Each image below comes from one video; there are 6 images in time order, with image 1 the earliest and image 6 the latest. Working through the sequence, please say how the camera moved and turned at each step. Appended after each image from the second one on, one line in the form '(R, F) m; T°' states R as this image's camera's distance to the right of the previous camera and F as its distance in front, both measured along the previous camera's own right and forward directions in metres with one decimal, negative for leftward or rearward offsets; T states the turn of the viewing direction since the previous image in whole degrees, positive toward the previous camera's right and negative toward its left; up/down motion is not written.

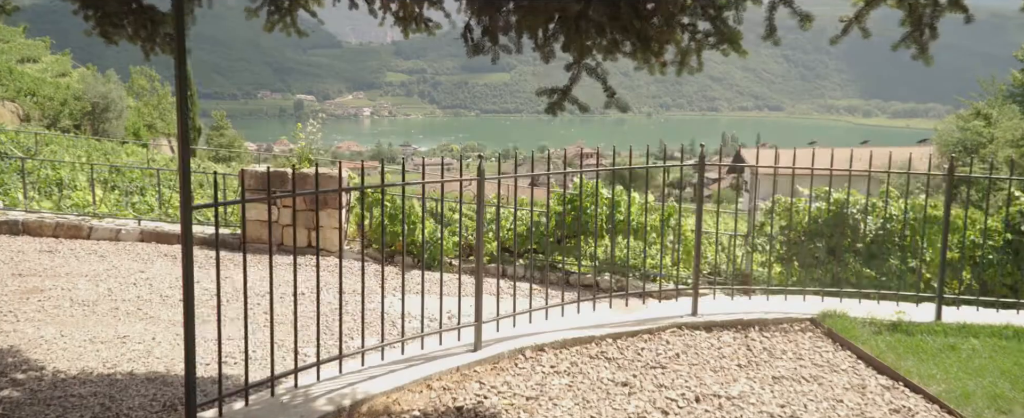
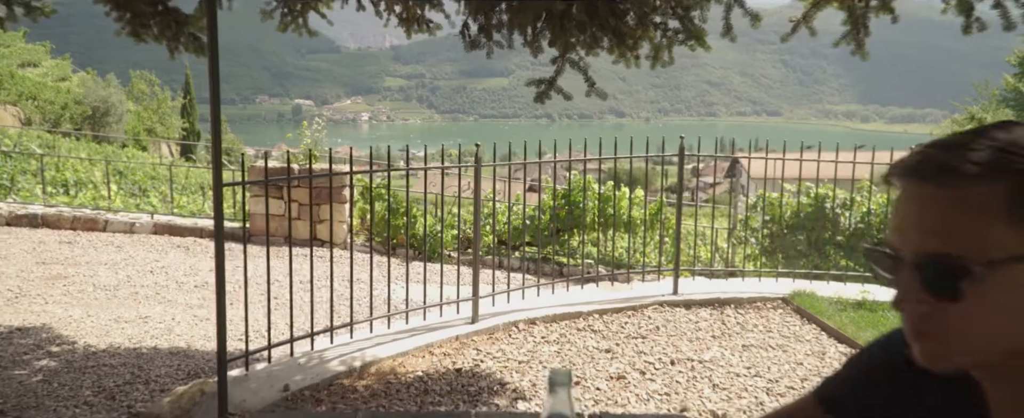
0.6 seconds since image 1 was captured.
(0.0, -0.4) m; 0°
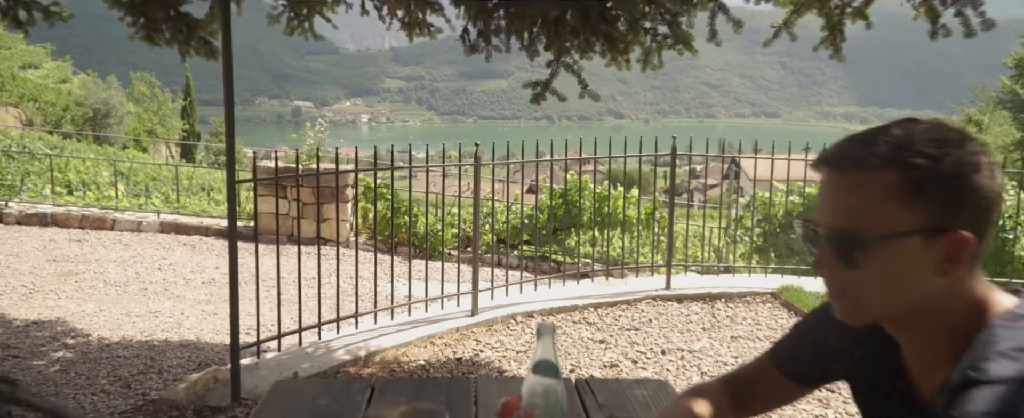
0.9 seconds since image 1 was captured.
(0.0, -0.2) m; 0°
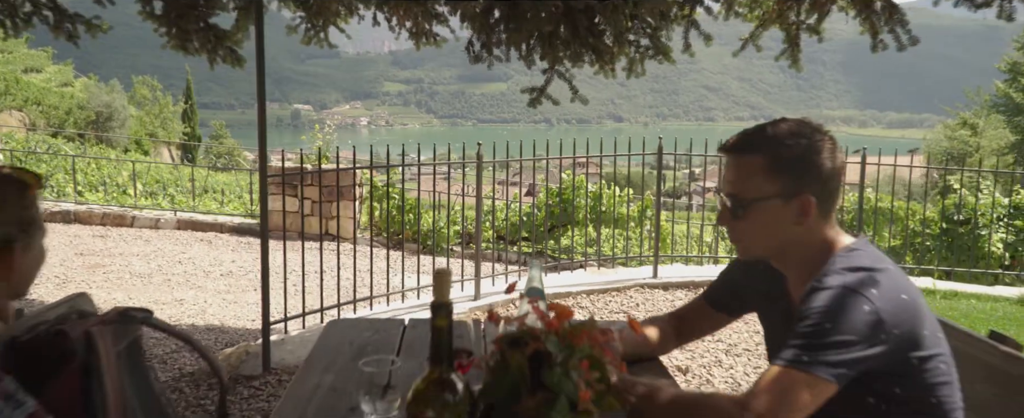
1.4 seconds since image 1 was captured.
(0.0, -0.4) m; 0°
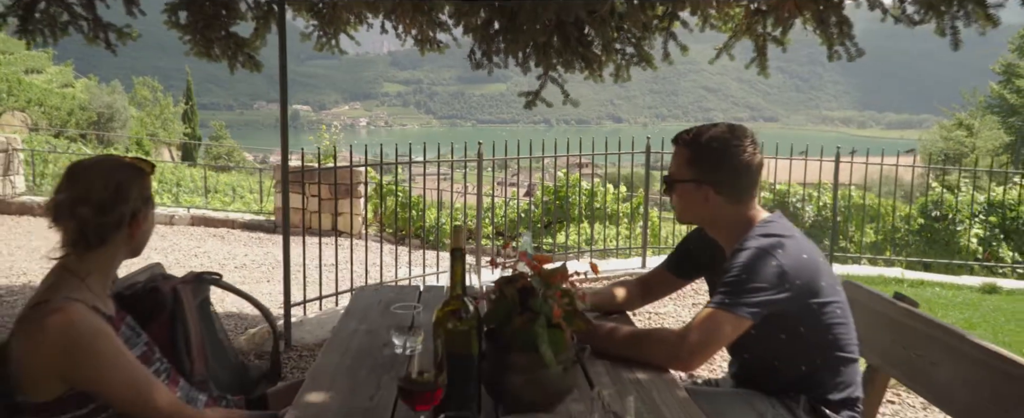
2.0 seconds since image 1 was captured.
(0.0, -0.4) m; 0°
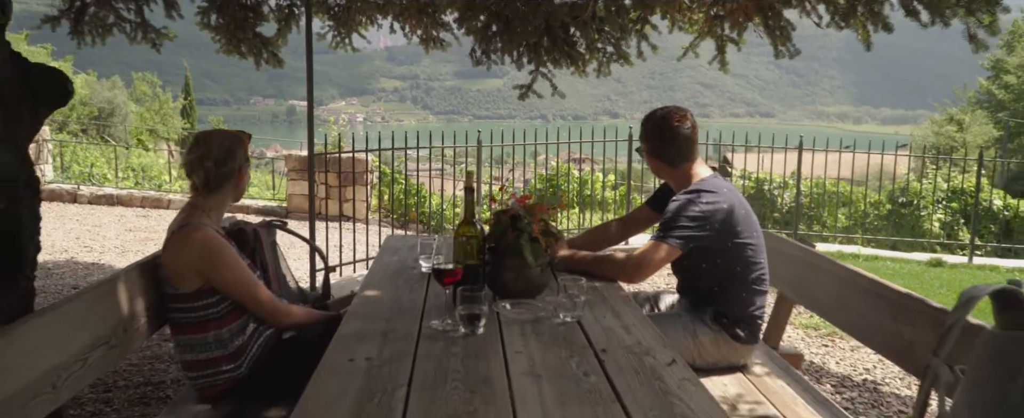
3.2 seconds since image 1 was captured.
(0.0, -0.6) m; 0°
